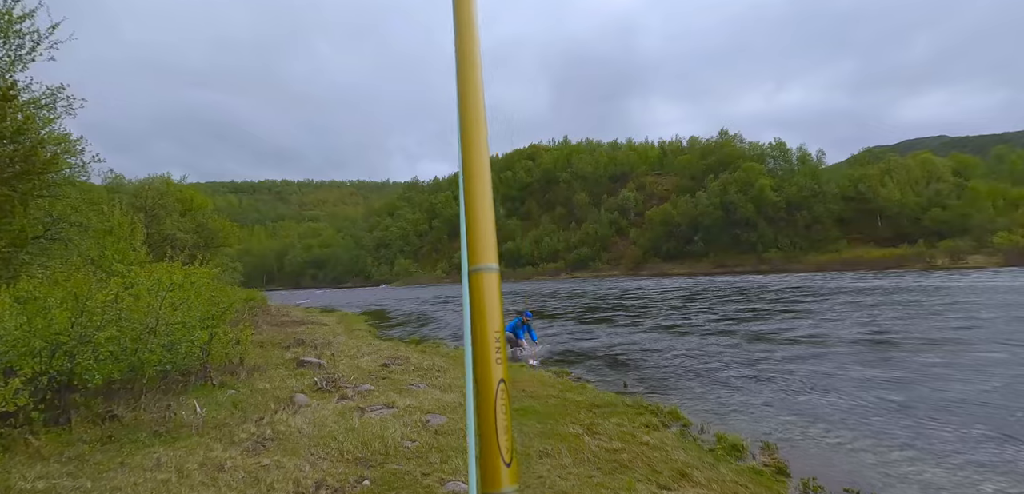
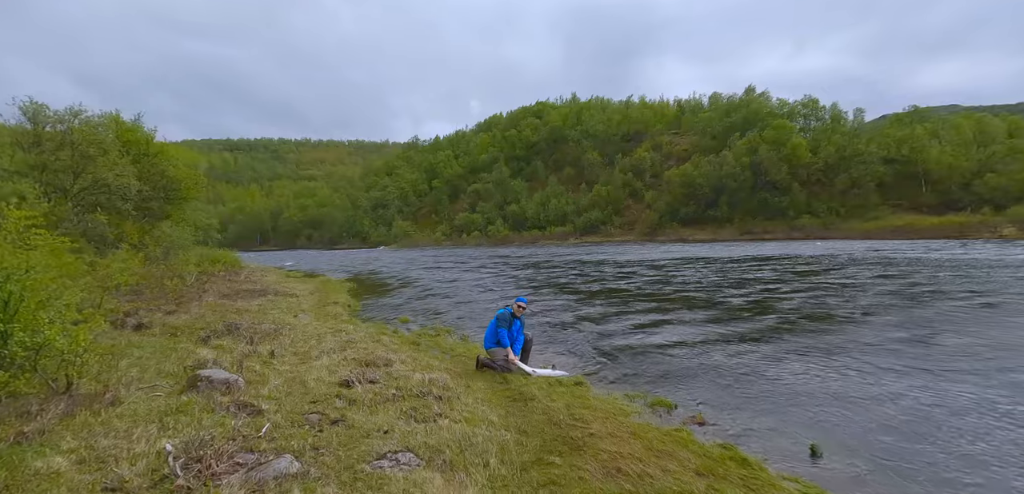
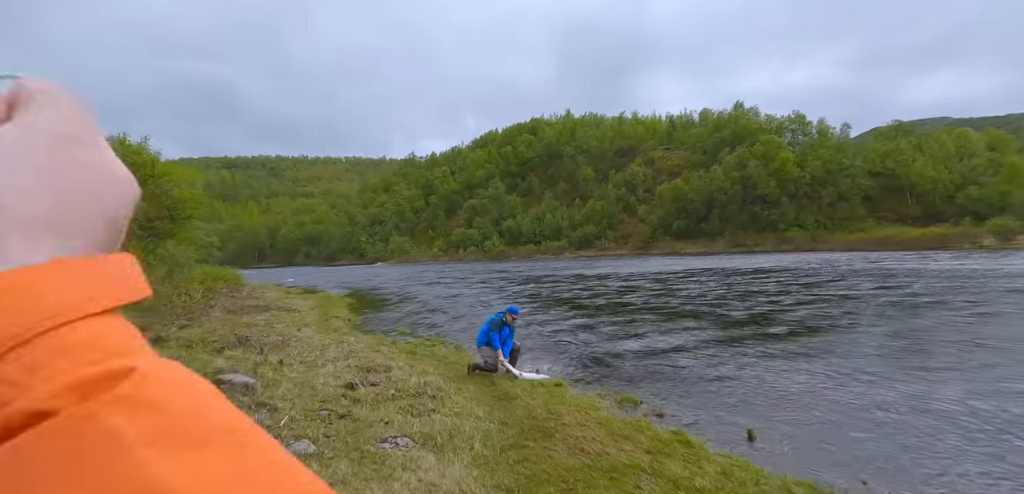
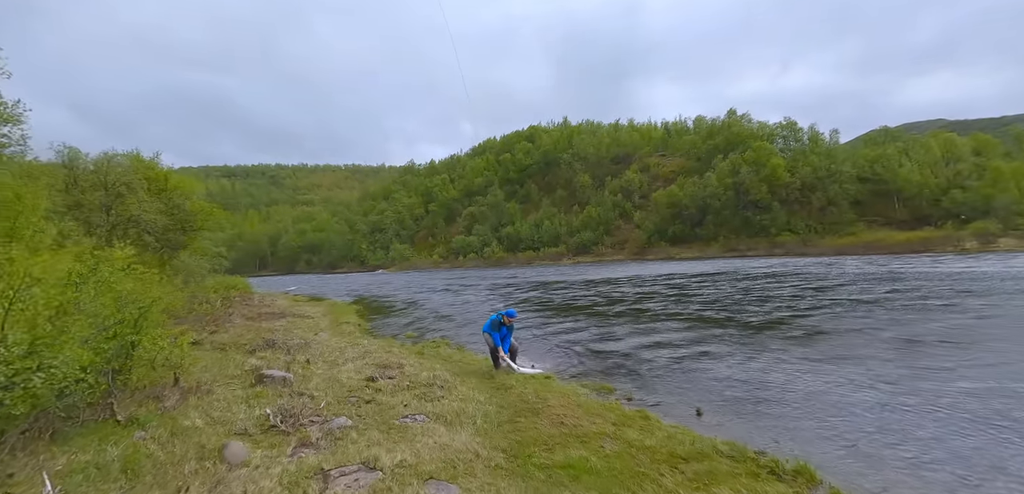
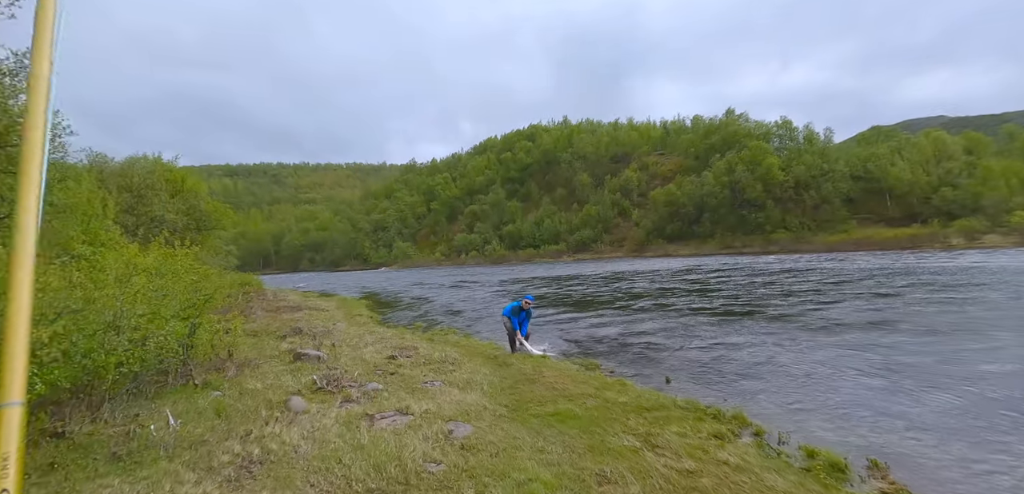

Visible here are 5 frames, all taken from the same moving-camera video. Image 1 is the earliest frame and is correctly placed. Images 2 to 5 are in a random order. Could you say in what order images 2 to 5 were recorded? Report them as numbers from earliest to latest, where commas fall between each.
5, 4, 3, 2
